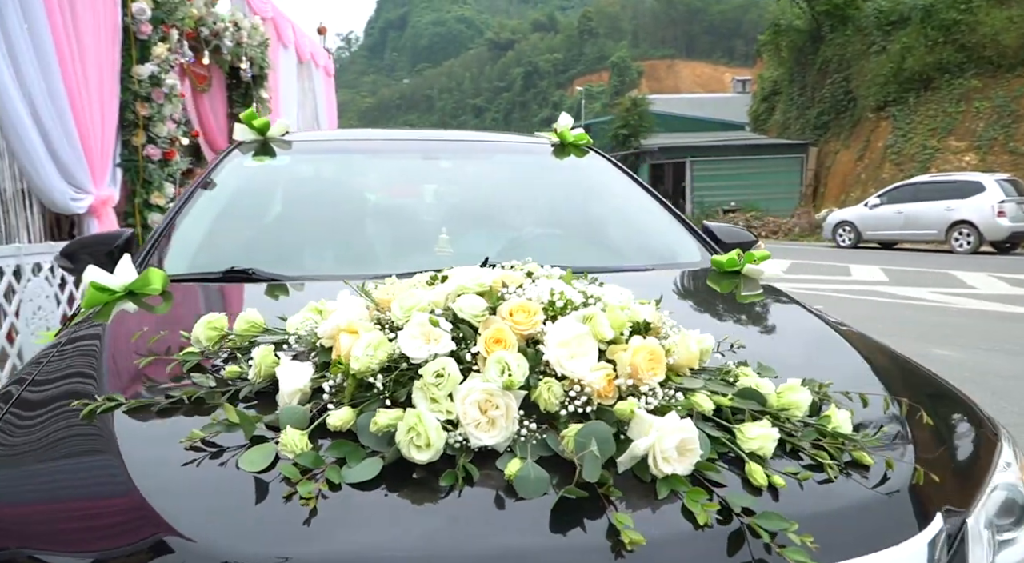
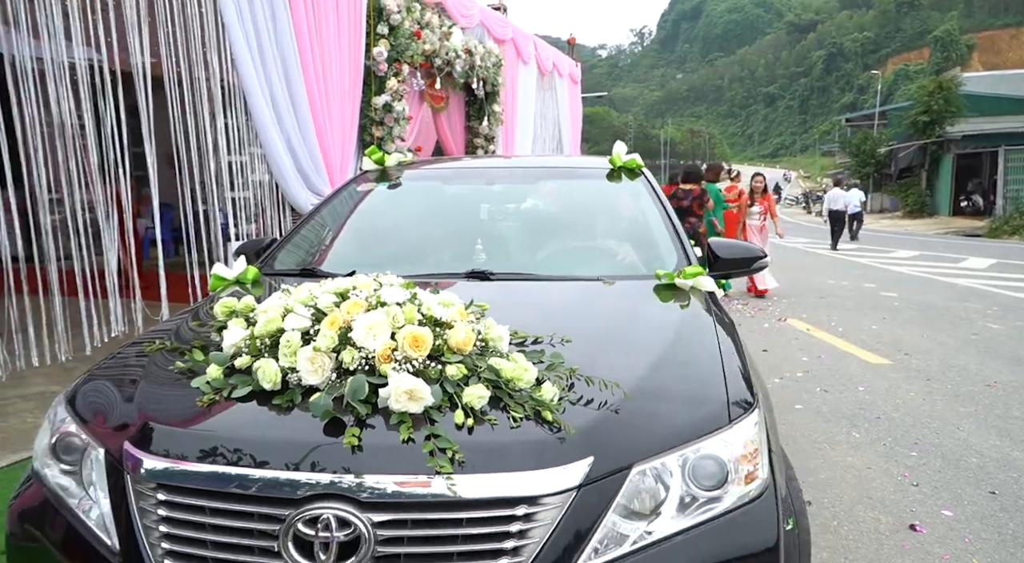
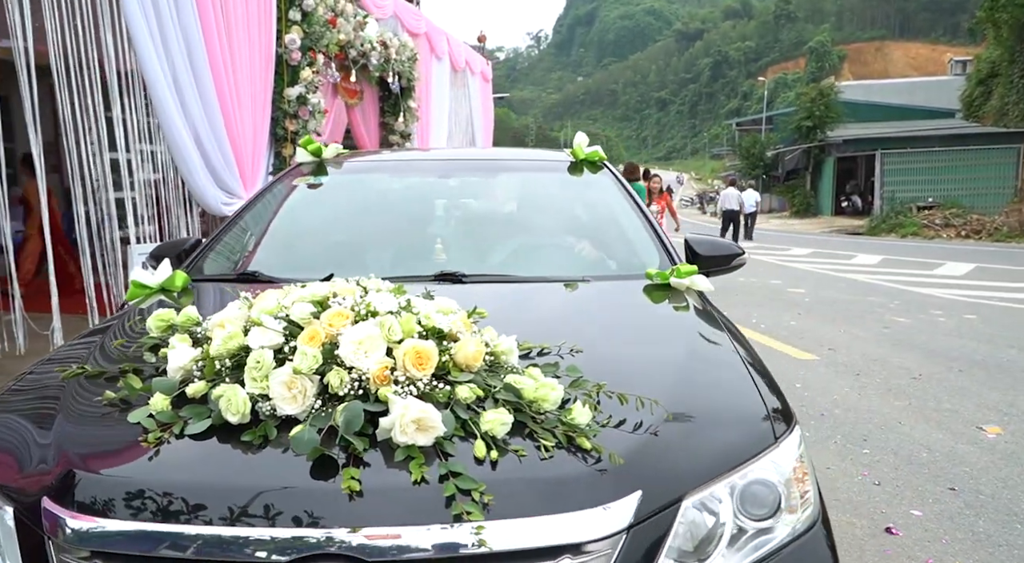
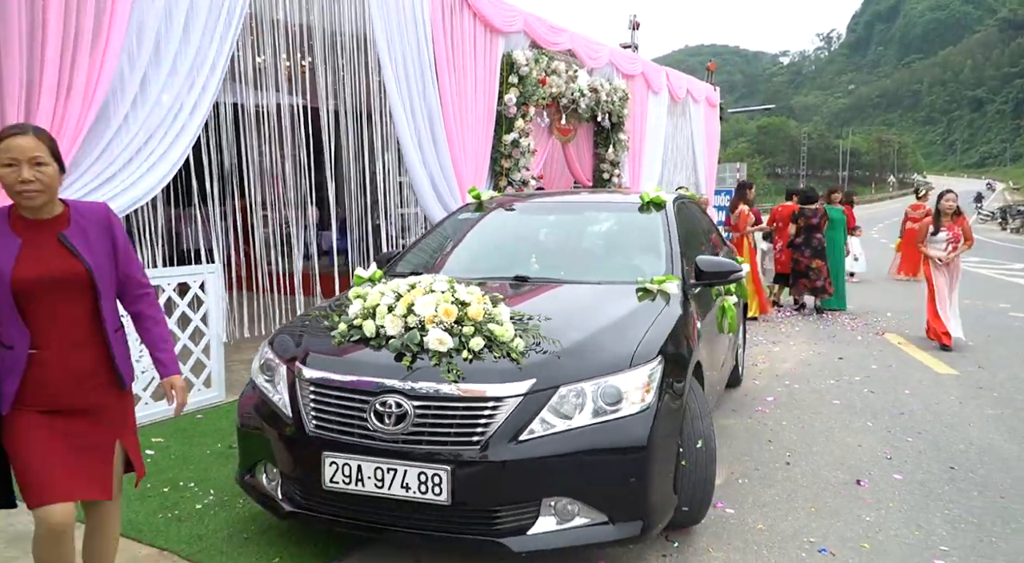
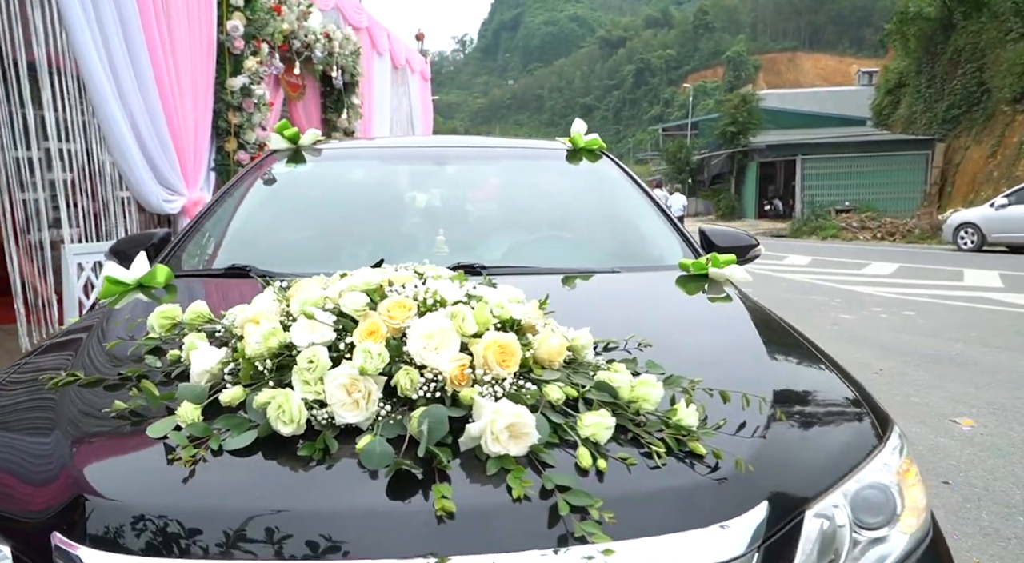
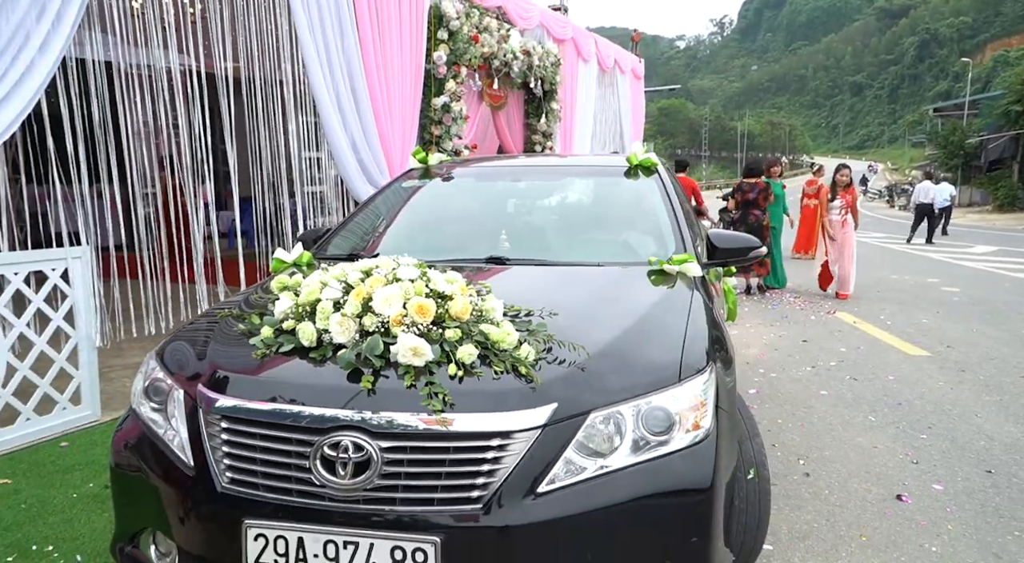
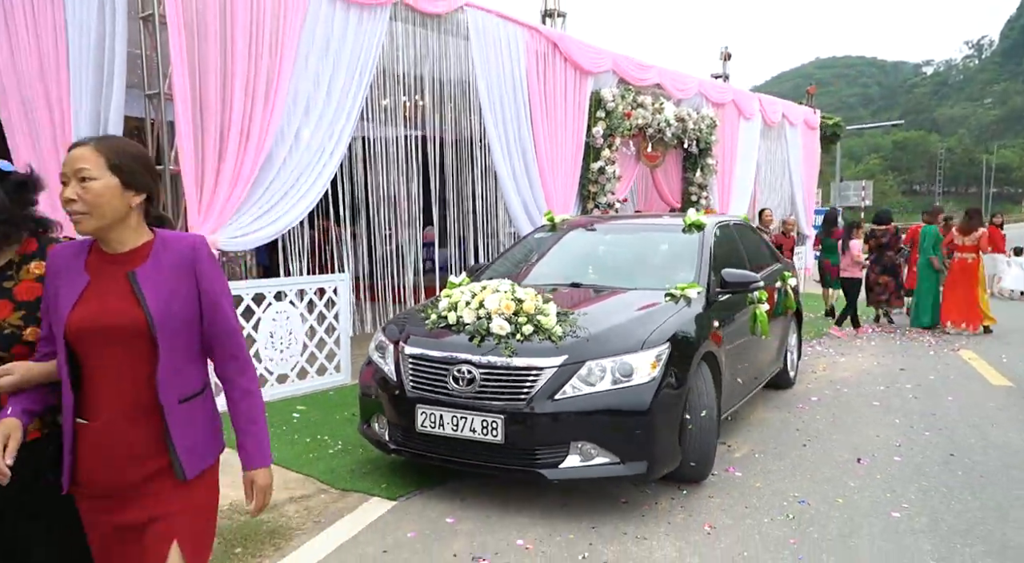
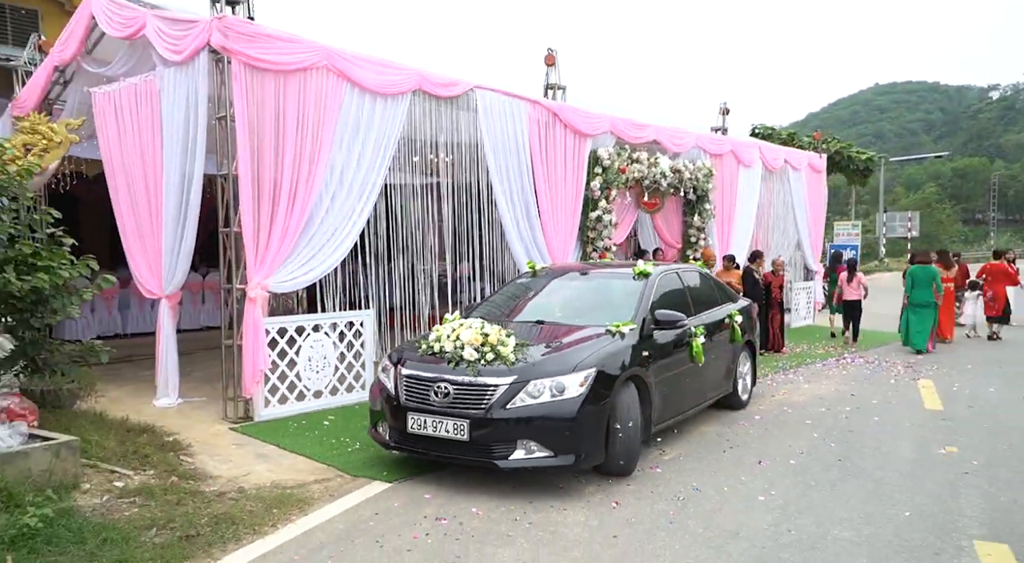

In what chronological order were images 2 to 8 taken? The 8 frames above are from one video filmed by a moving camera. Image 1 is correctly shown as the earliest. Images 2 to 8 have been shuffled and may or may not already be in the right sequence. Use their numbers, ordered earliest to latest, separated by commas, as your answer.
5, 3, 2, 6, 4, 7, 8
